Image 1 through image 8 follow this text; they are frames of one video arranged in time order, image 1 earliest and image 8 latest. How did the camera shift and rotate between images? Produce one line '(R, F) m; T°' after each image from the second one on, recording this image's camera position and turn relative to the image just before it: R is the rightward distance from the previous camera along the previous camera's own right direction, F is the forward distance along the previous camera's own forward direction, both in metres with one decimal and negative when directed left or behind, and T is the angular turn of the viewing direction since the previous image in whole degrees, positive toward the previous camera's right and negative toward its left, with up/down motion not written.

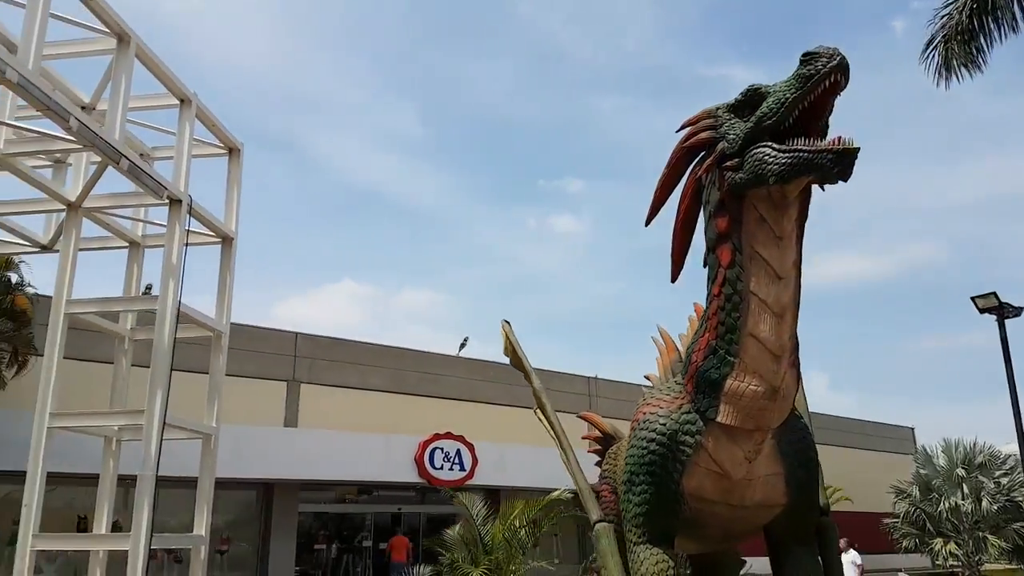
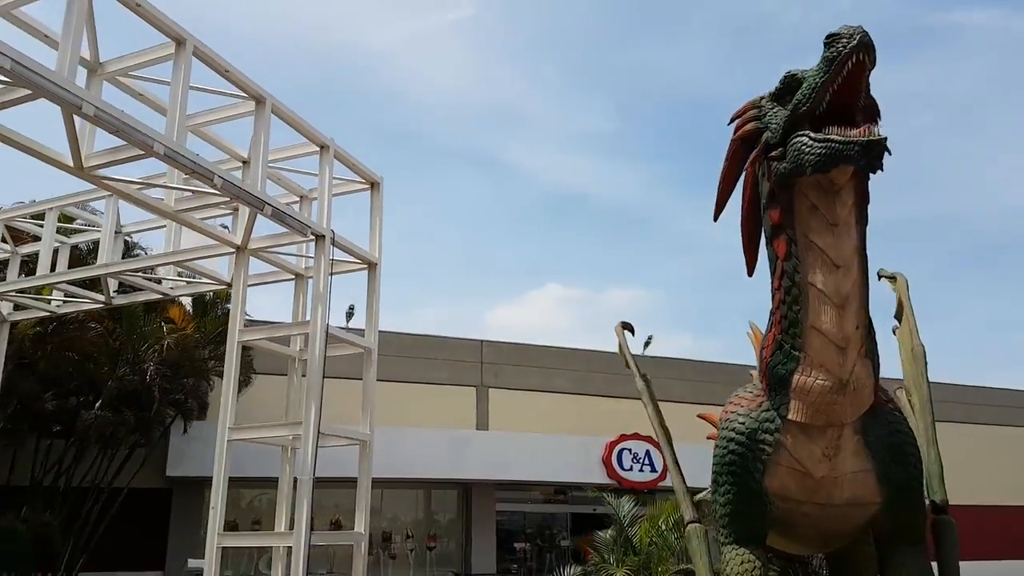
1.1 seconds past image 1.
(+0.6, -0.1) m; -14°
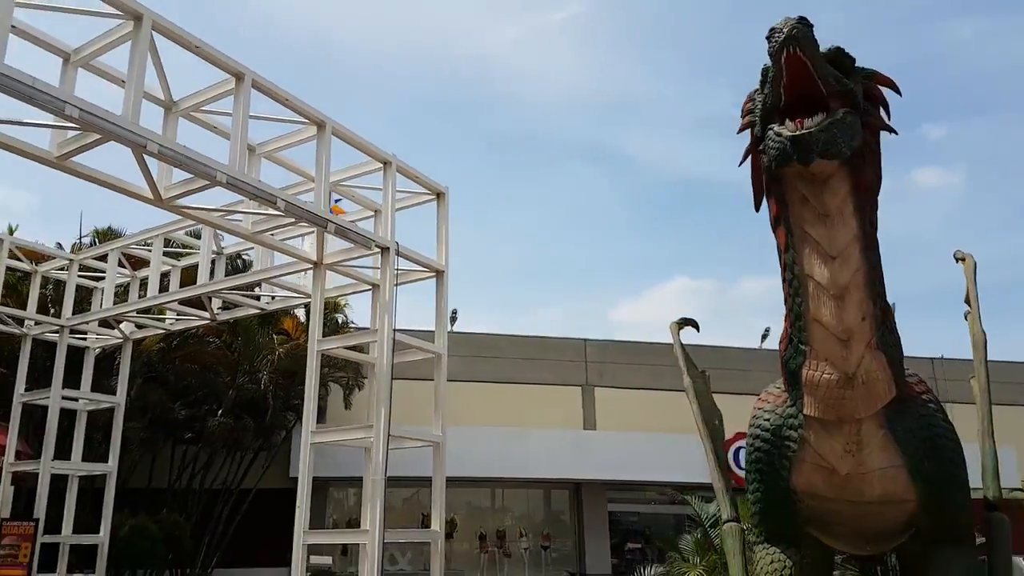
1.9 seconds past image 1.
(+0.5, -0.1) m; -9°
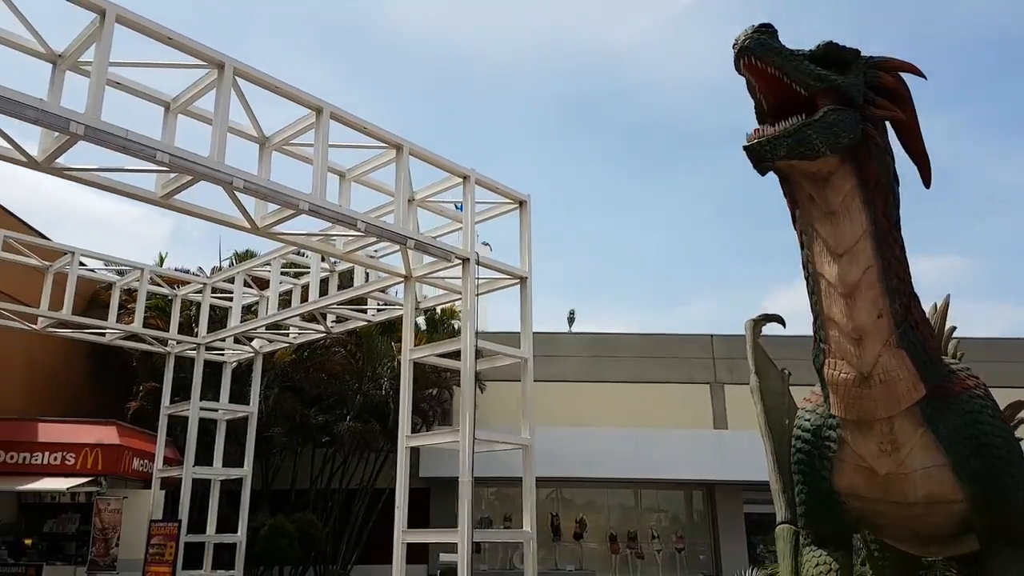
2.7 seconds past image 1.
(+0.5, -0.1) m; -10°
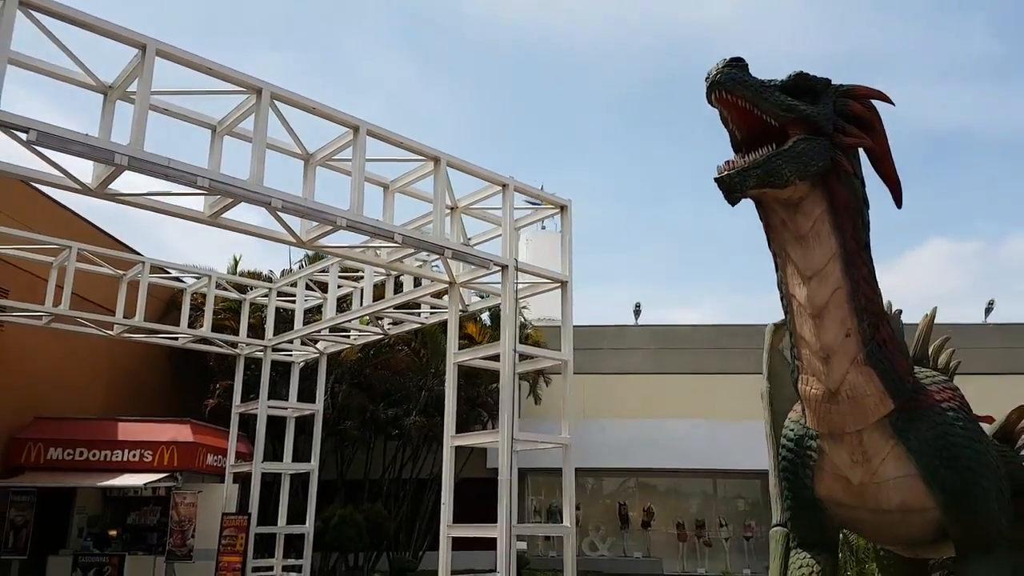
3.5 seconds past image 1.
(+0.4, -0.3) m; -6°
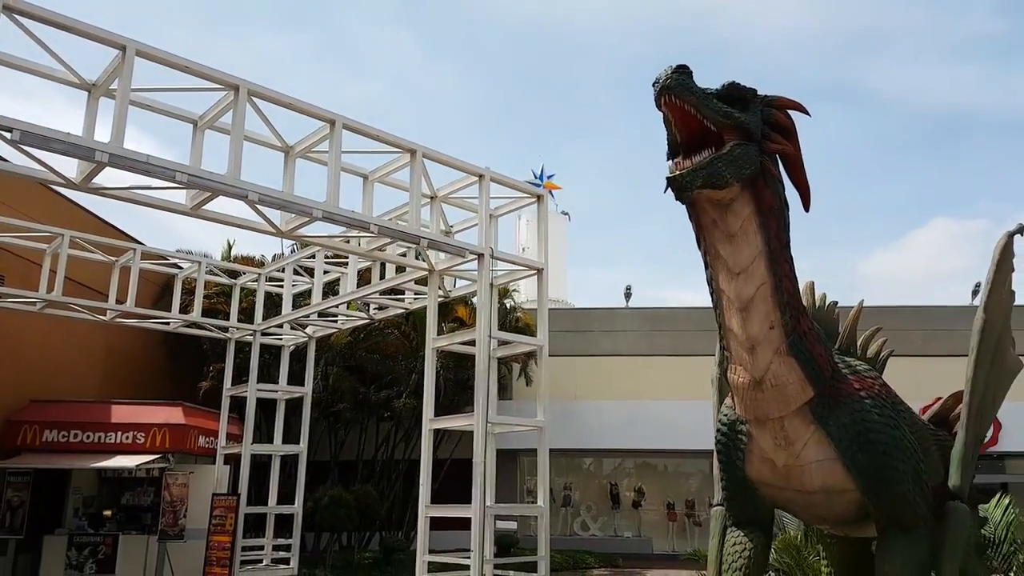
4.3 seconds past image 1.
(+0.3, -0.2) m; 0°
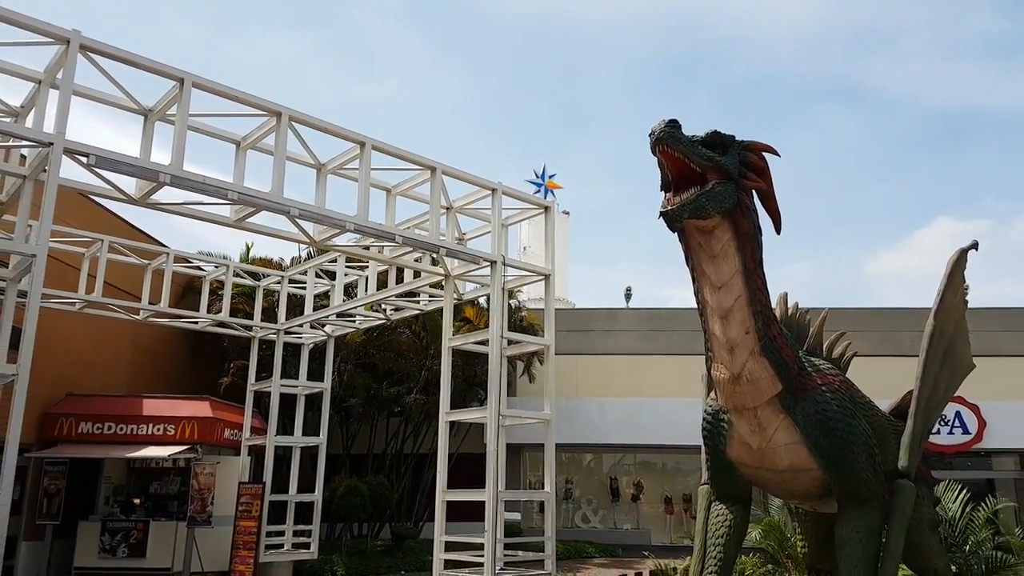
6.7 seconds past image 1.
(-0.1, -0.7) m; 0°
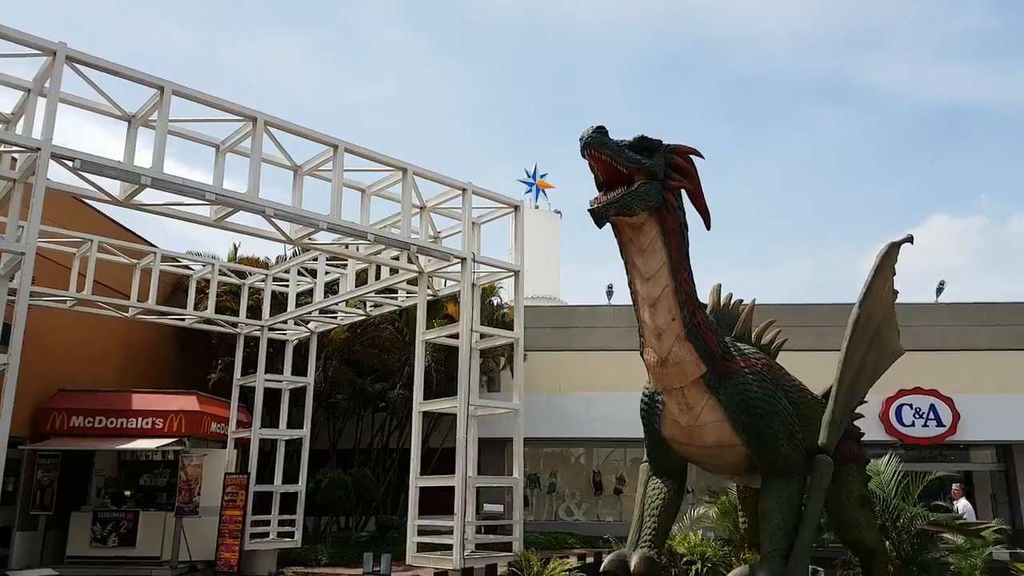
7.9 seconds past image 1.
(+0.3, -0.4) m; 0°
